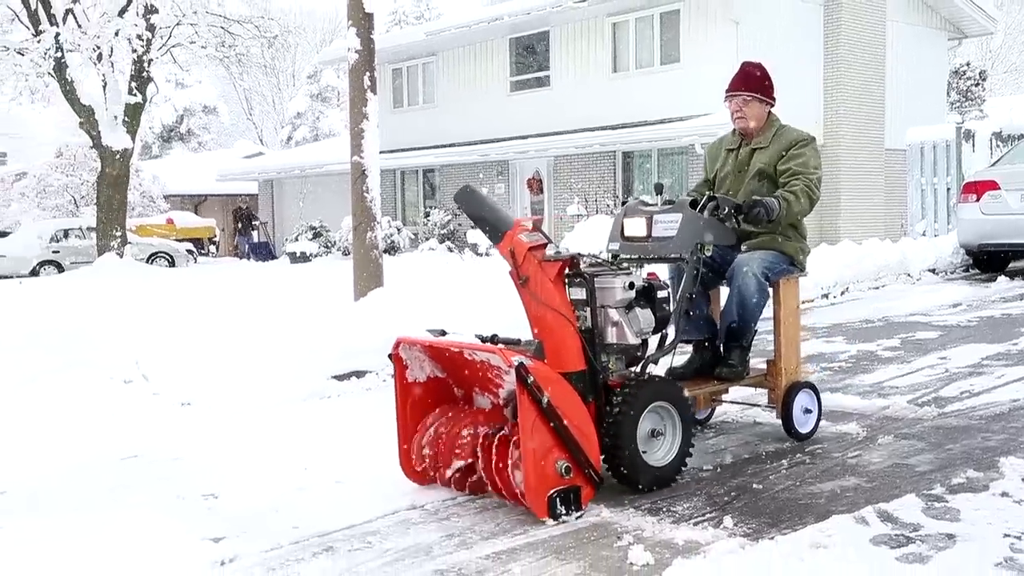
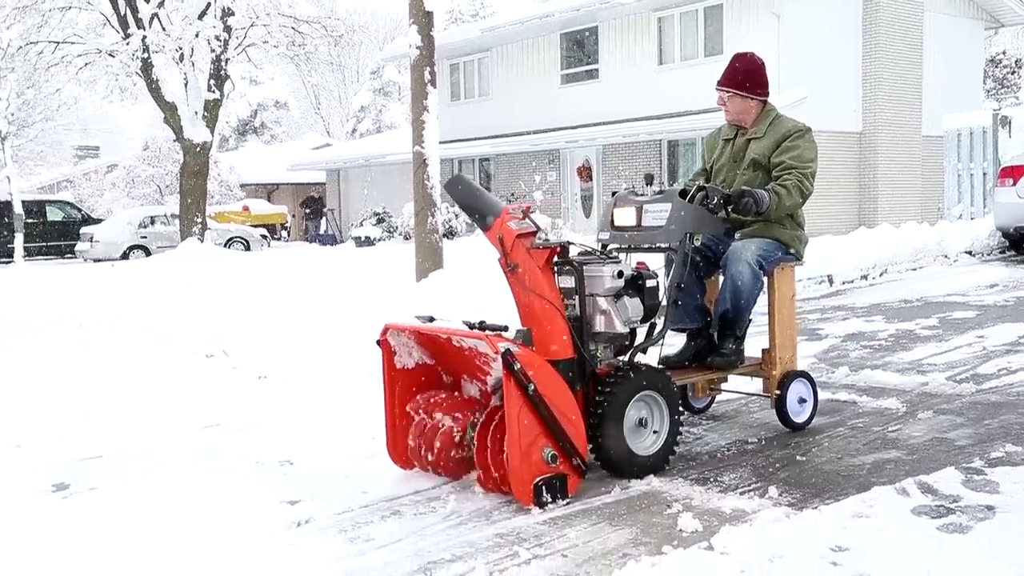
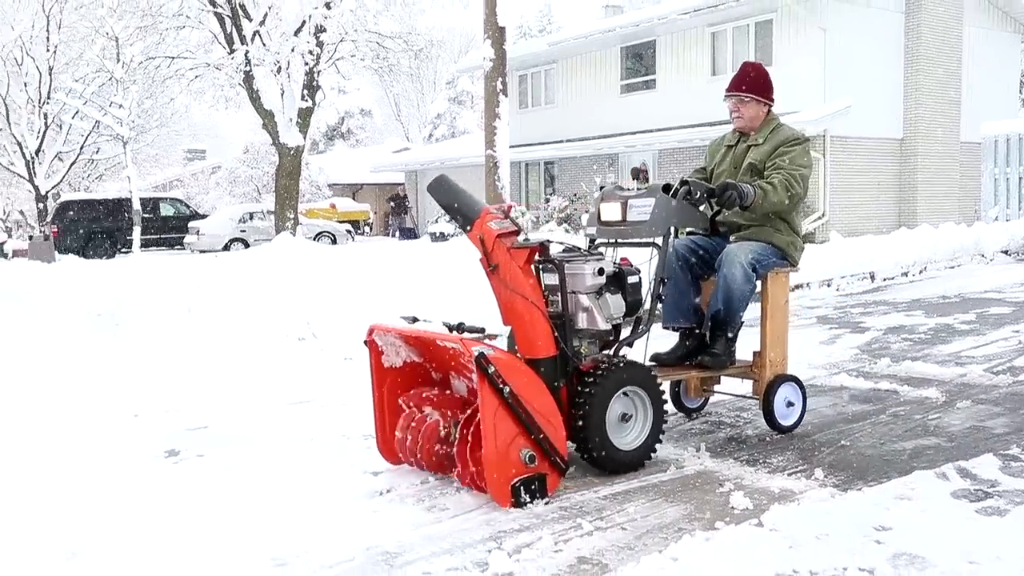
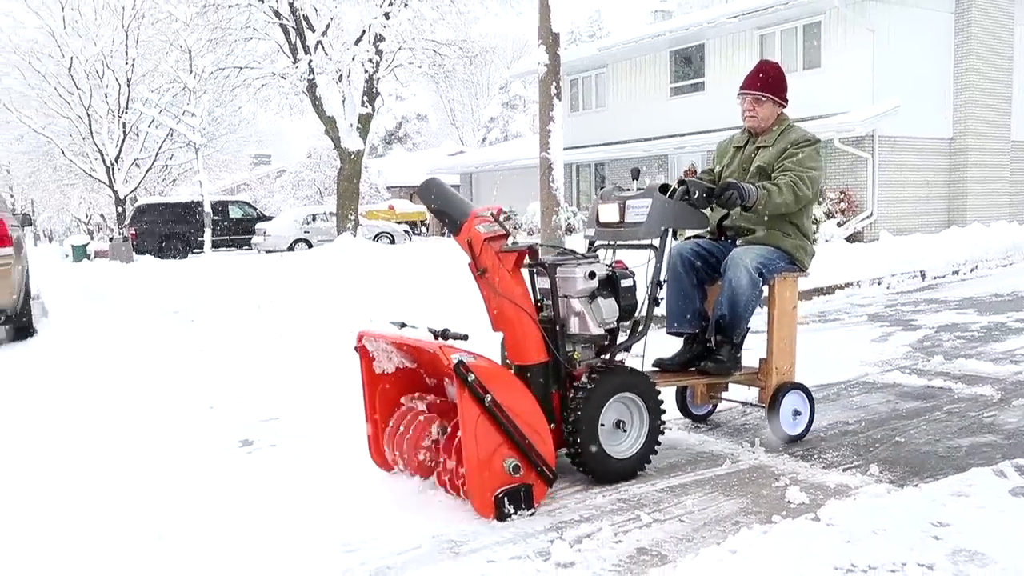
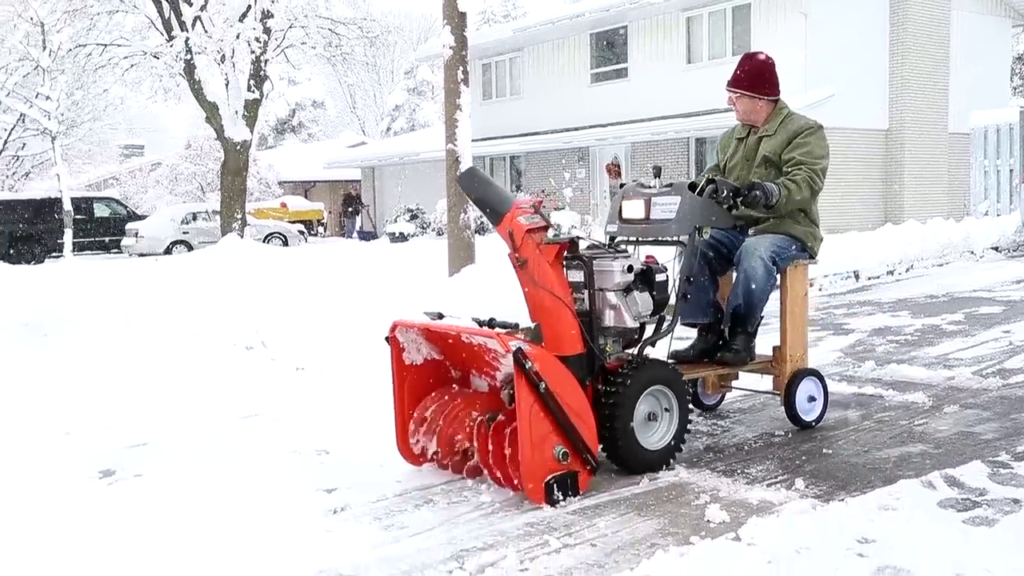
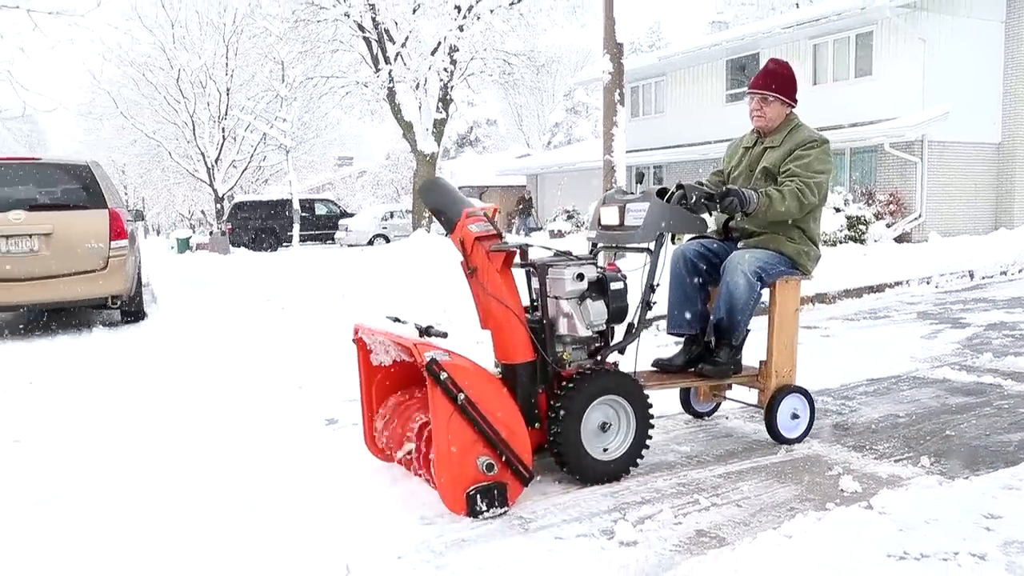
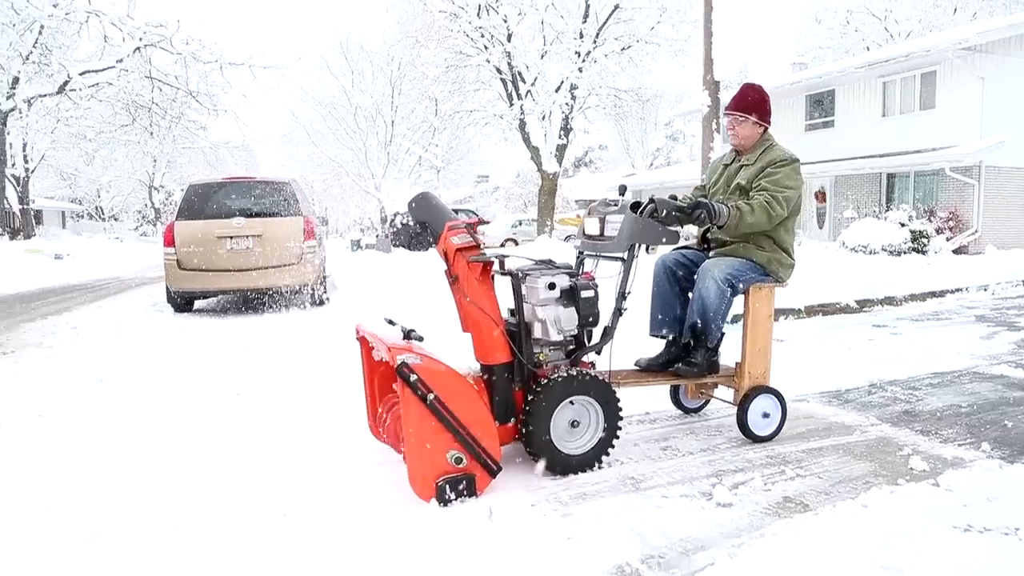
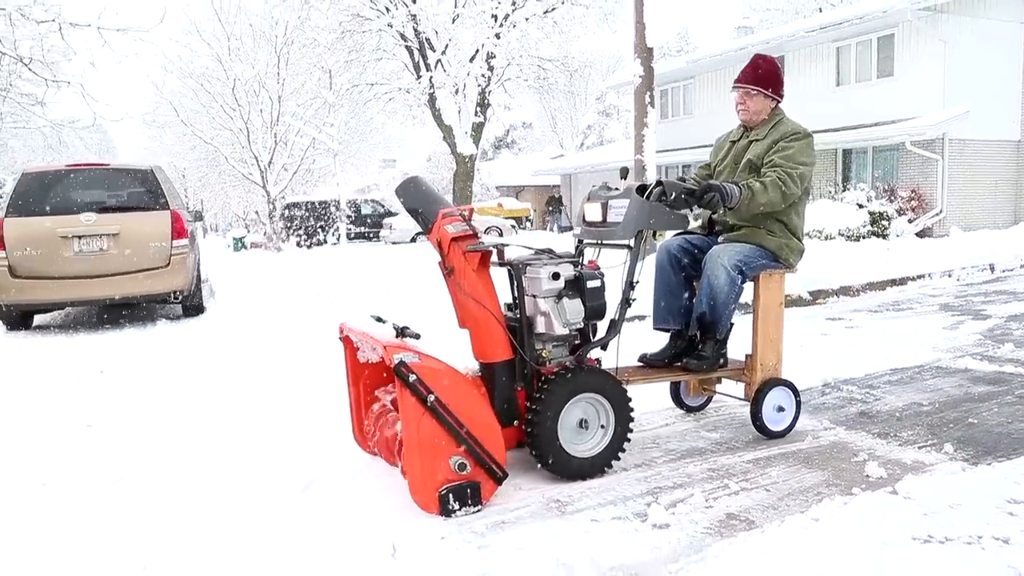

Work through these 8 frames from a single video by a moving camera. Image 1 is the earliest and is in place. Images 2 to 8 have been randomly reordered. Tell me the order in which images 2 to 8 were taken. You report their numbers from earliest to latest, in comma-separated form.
2, 5, 3, 4, 6, 8, 7
